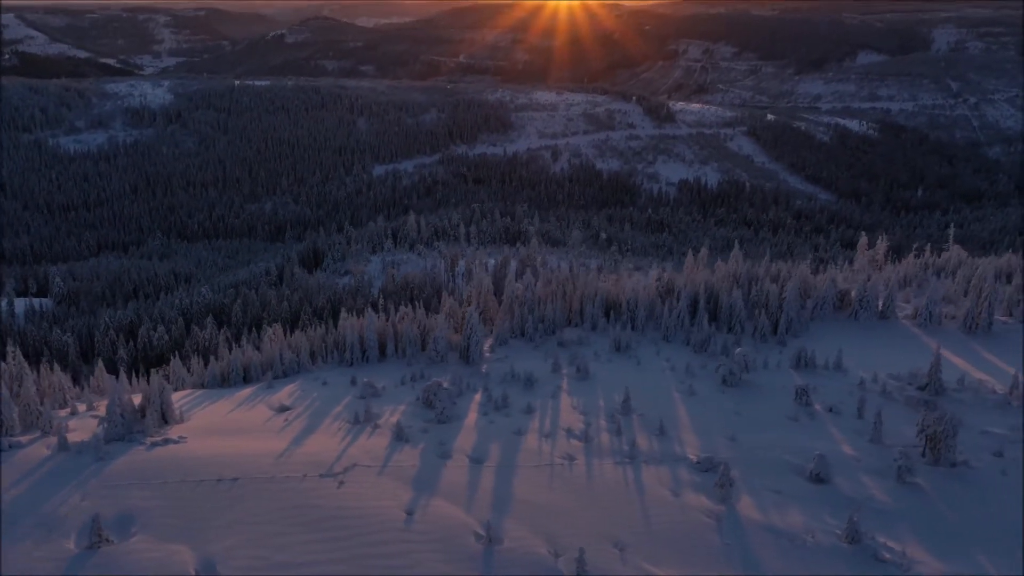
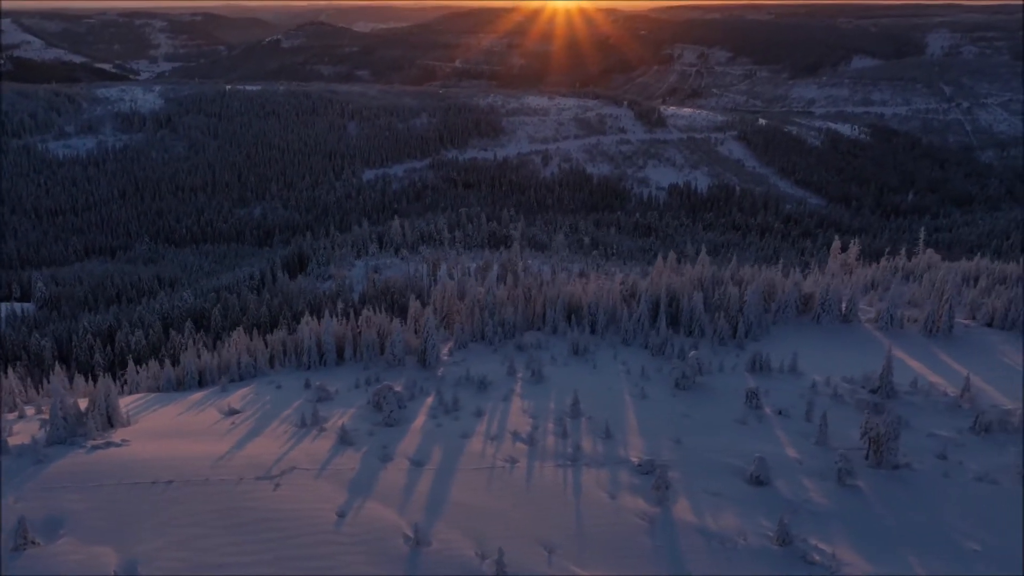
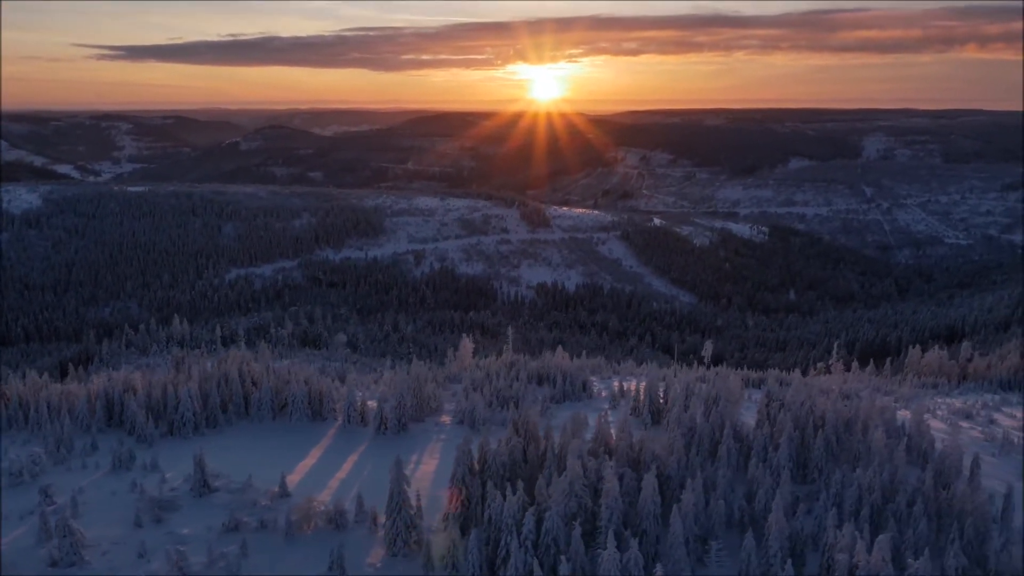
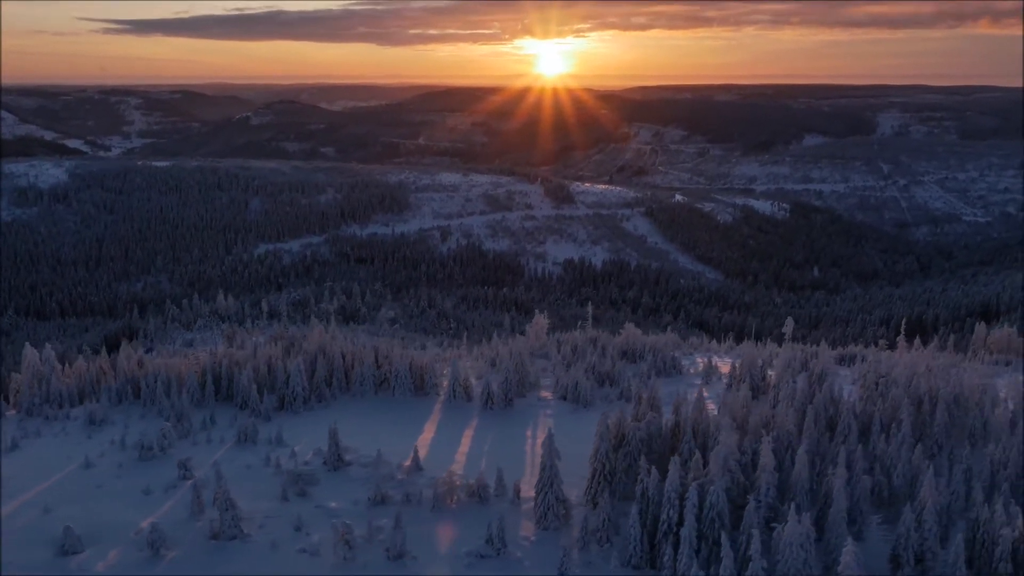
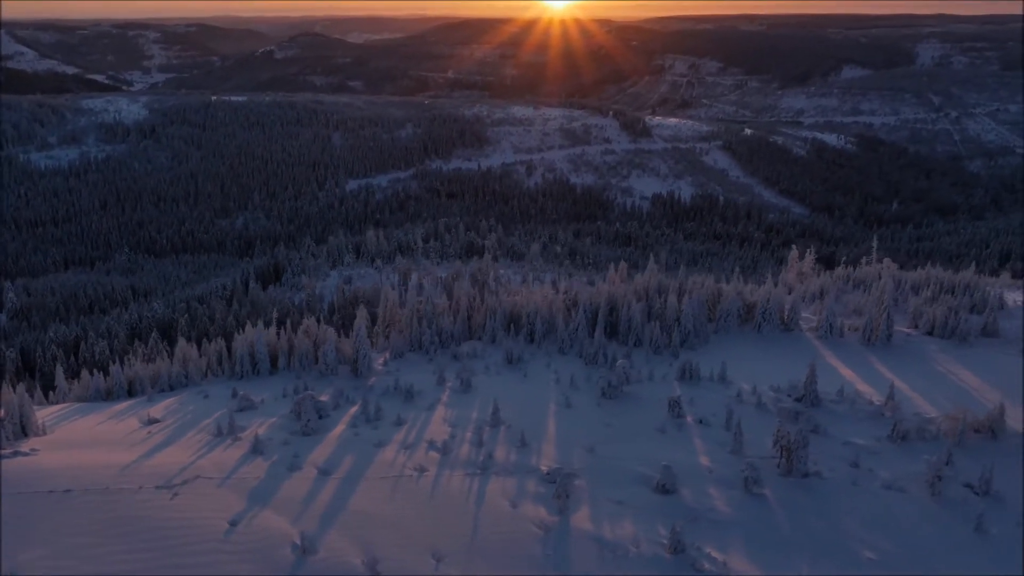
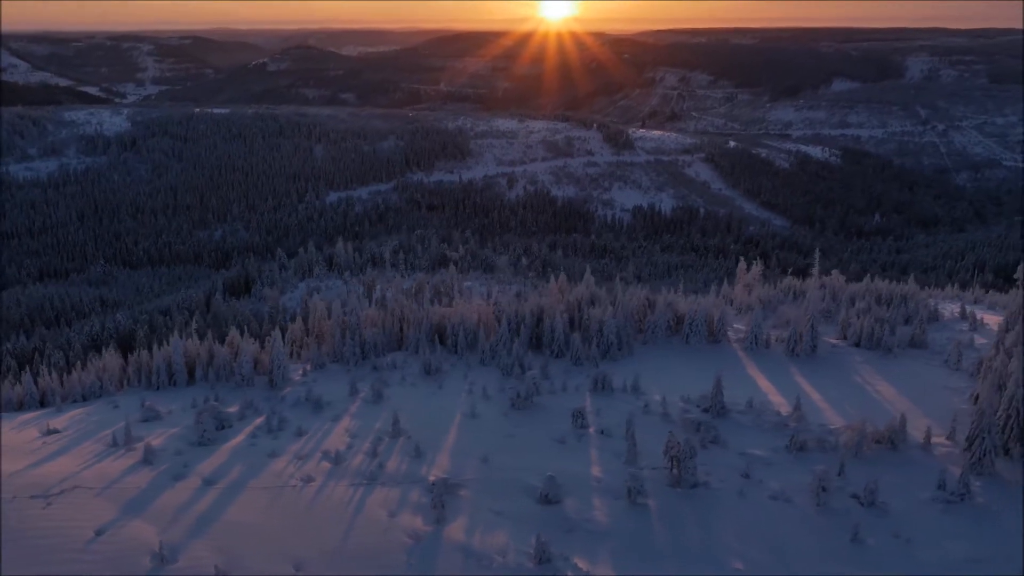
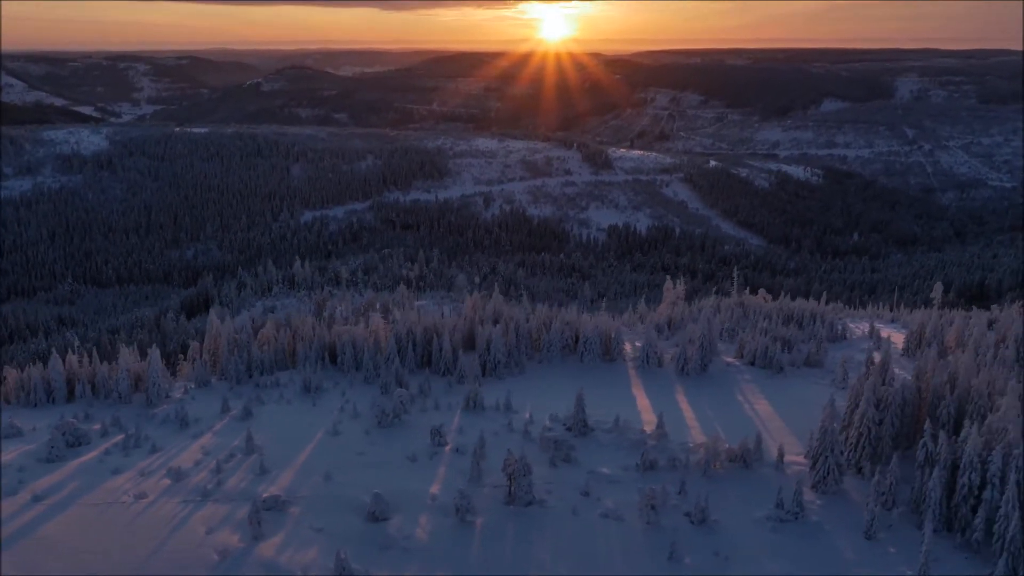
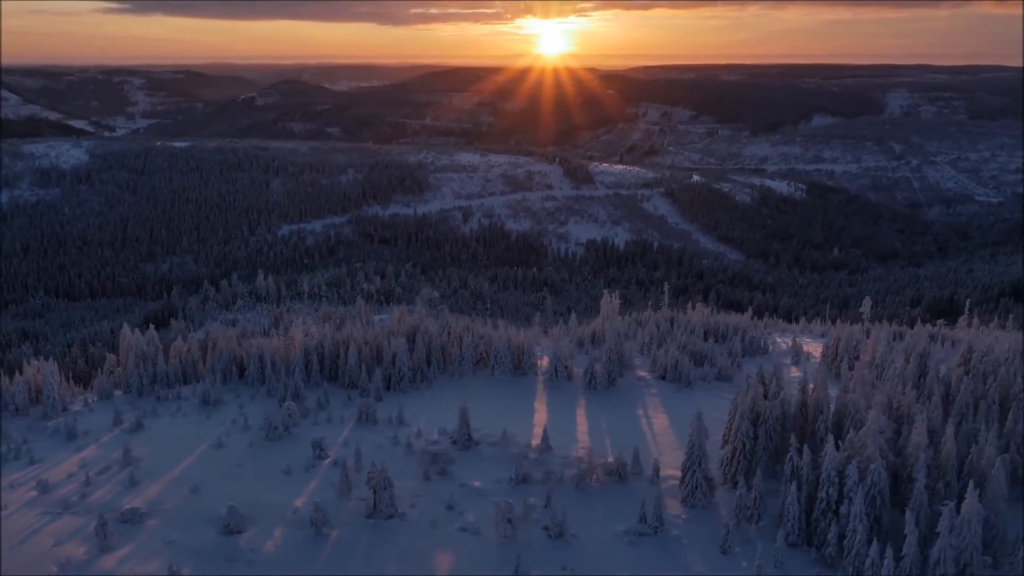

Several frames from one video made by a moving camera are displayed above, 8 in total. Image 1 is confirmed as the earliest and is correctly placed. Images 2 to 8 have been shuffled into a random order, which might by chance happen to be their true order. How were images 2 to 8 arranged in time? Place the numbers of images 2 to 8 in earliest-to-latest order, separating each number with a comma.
2, 5, 6, 7, 8, 4, 3
